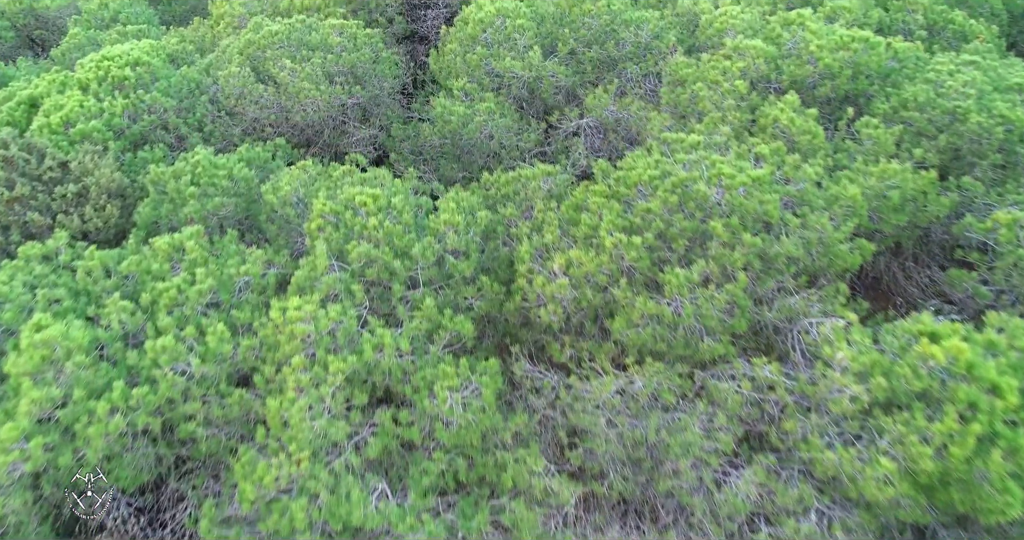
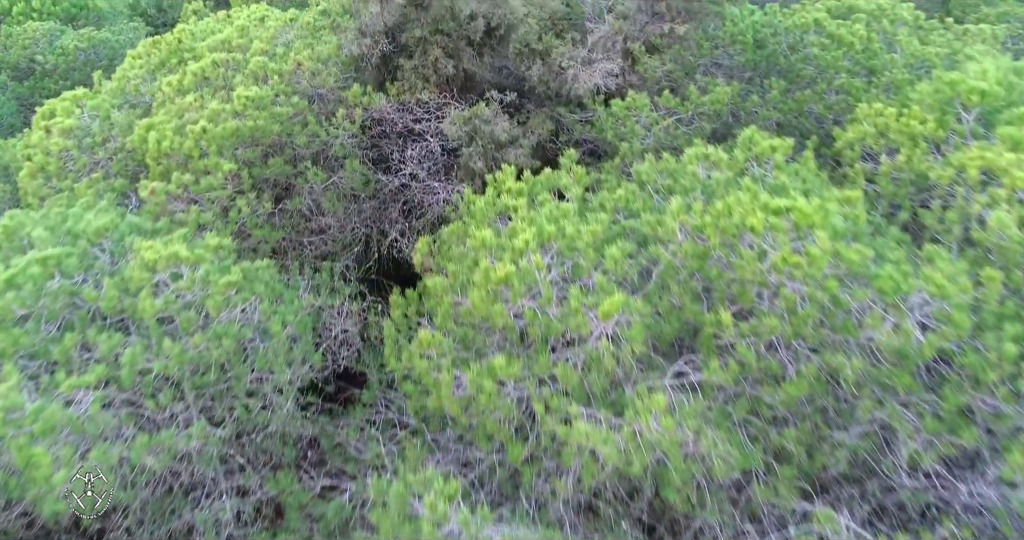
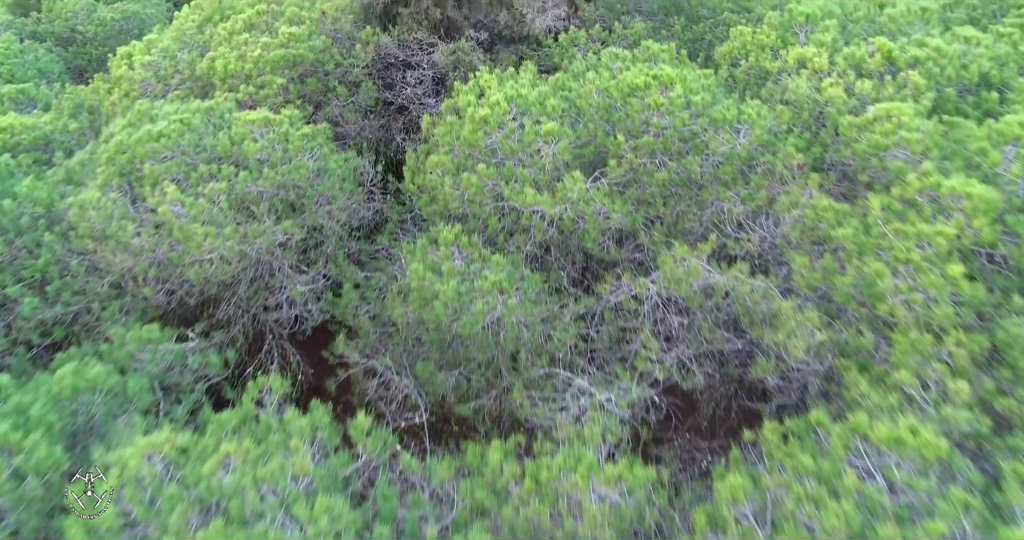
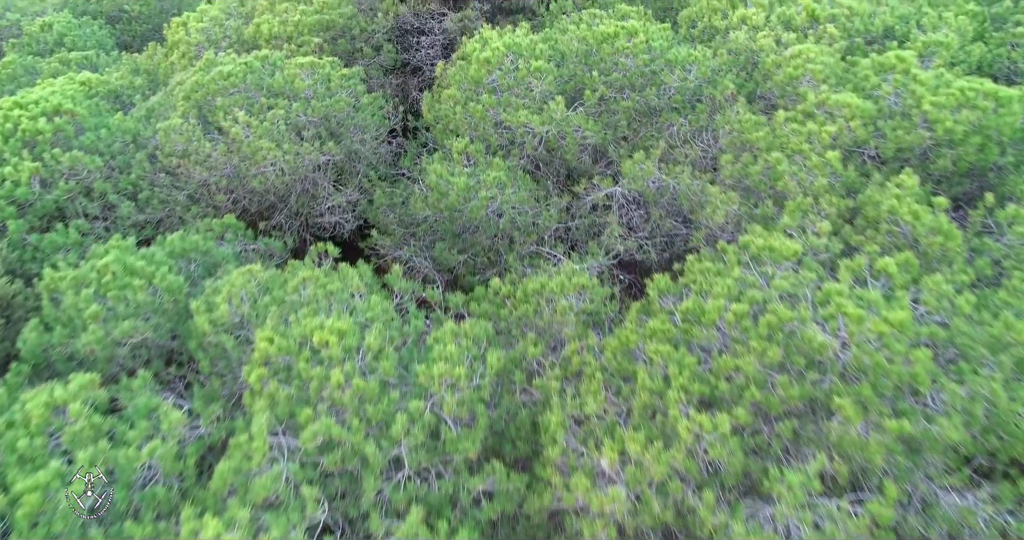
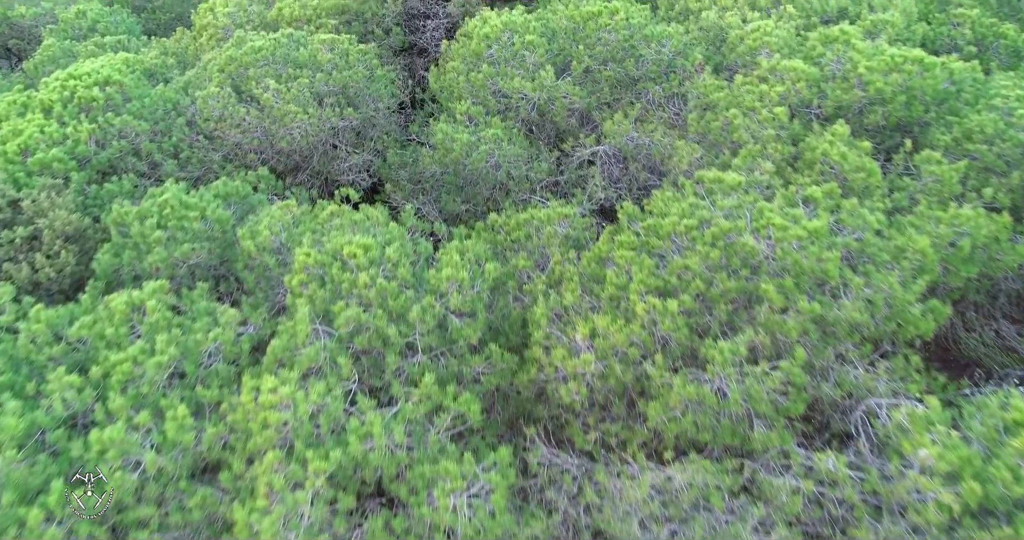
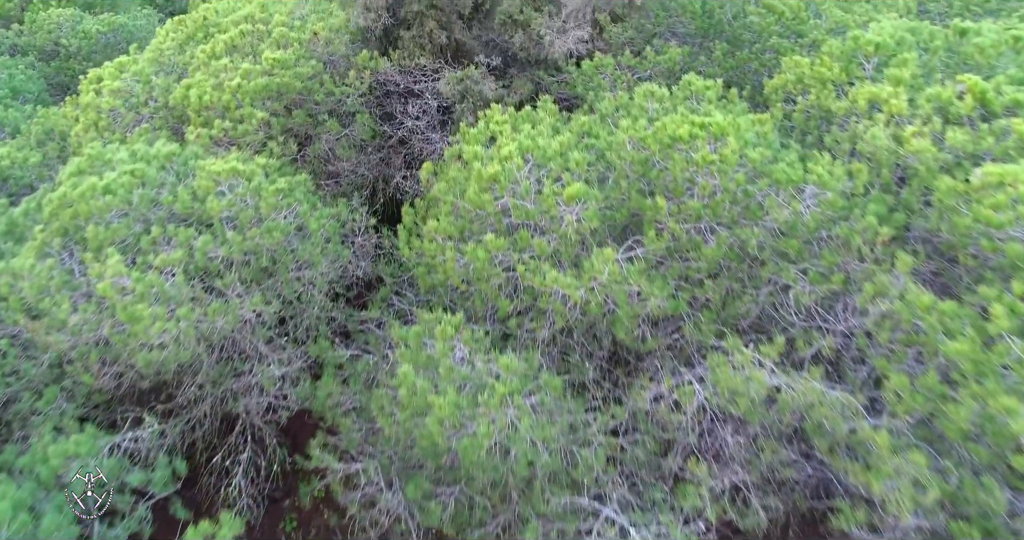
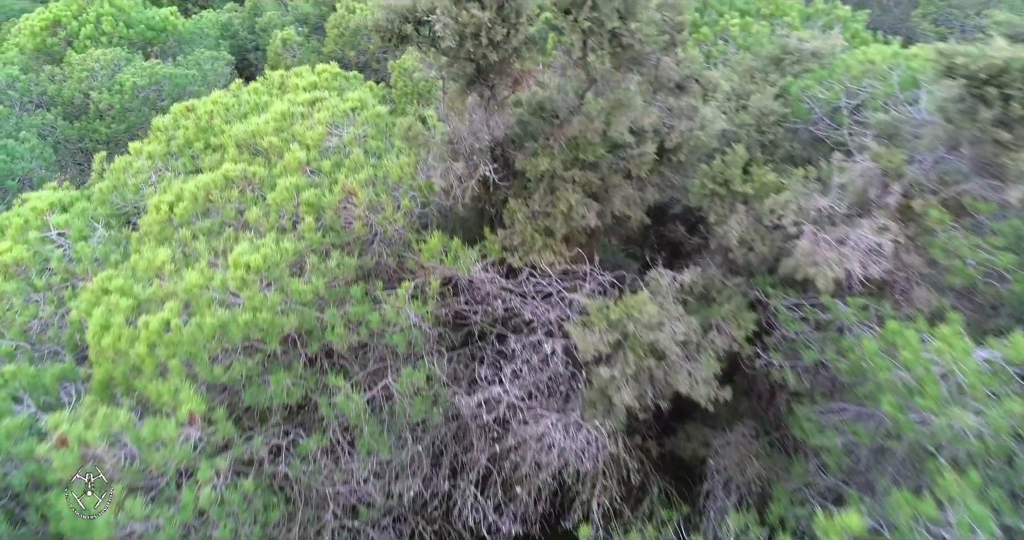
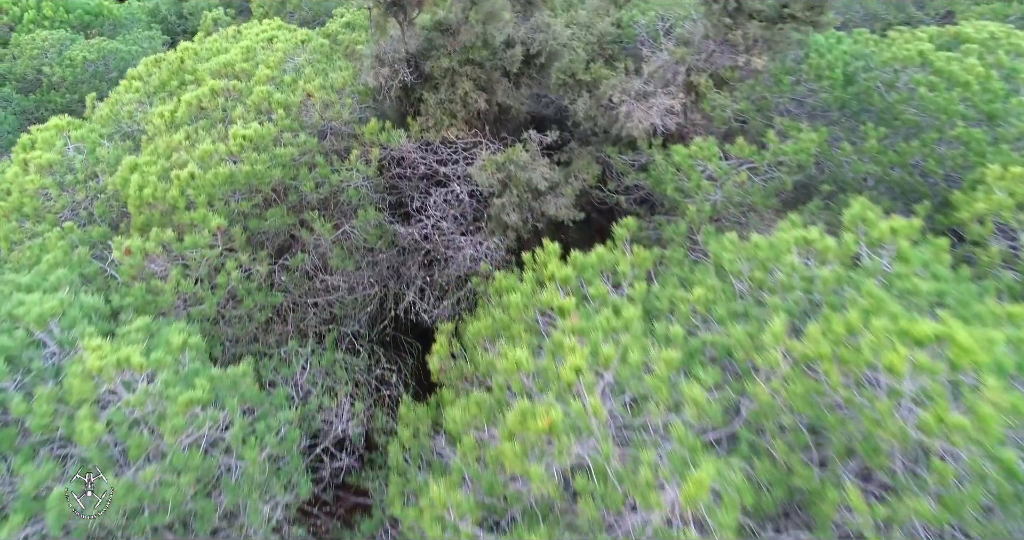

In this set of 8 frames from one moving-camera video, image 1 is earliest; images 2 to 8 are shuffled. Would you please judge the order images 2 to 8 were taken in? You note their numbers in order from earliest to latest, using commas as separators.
5, 4, 3, 6, 2, 8, 7
